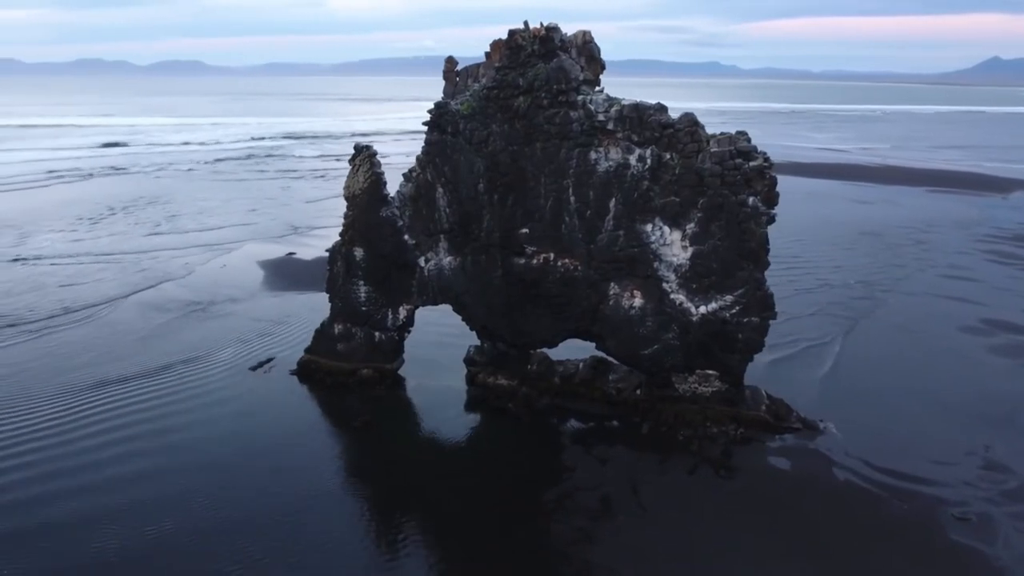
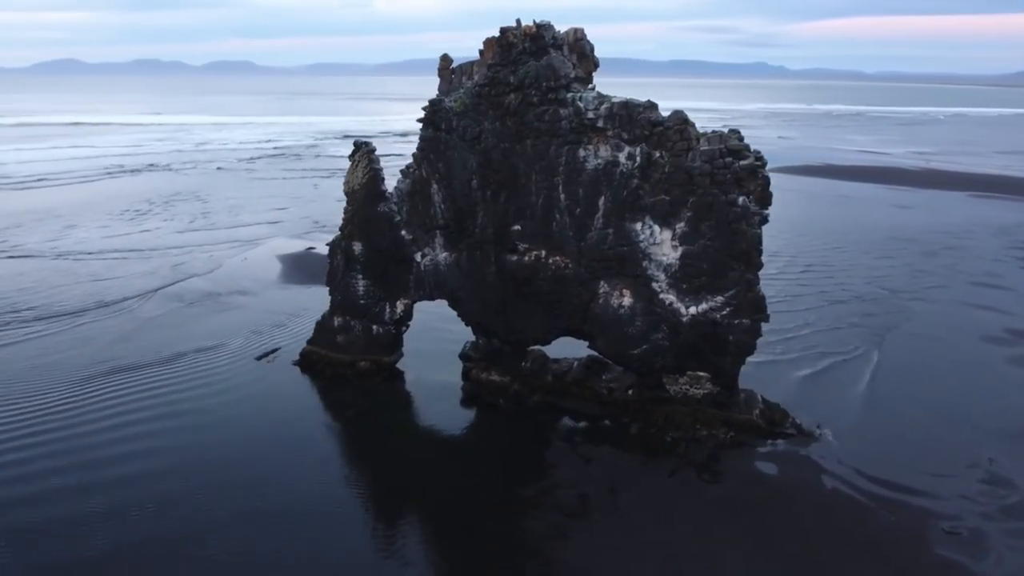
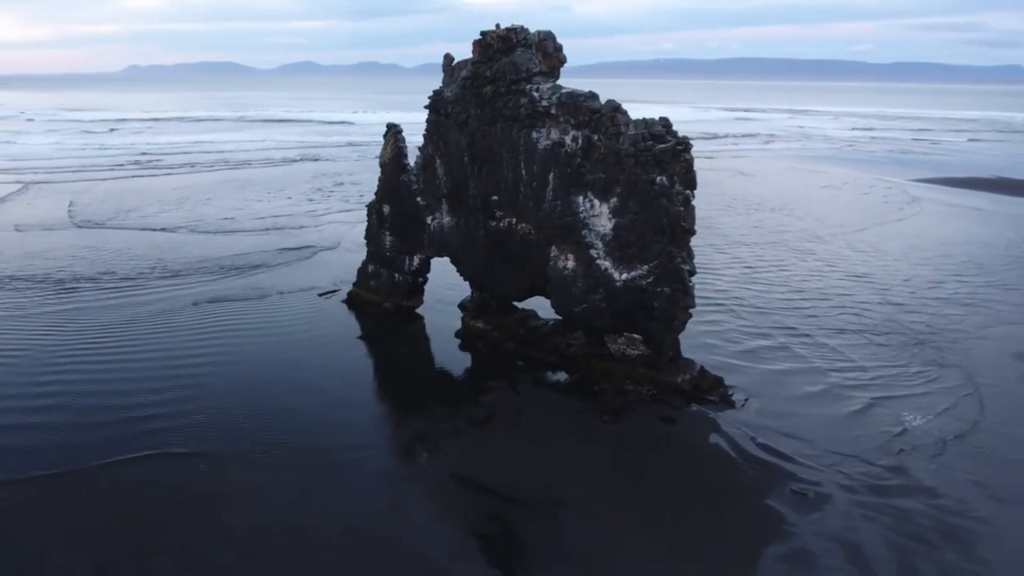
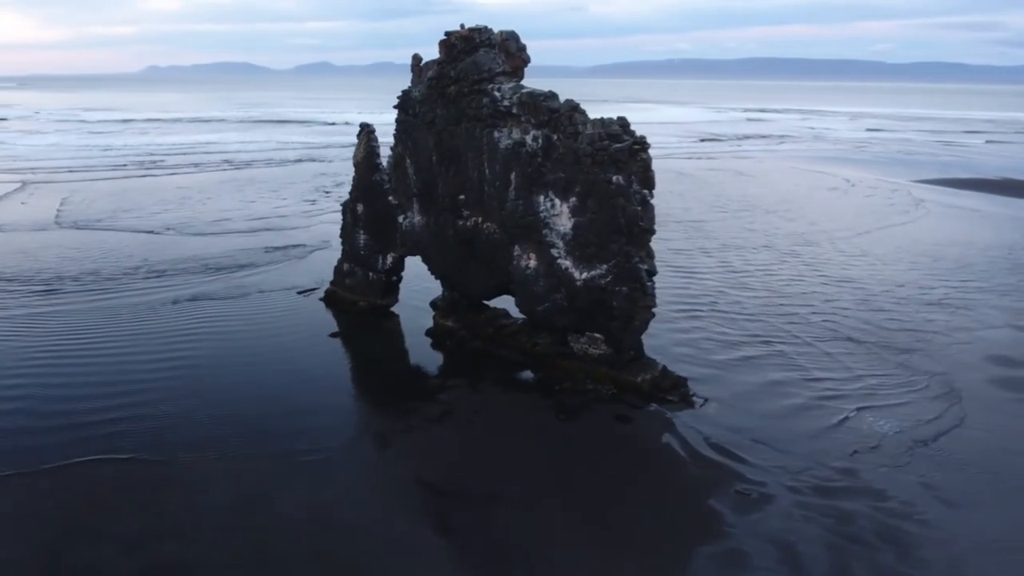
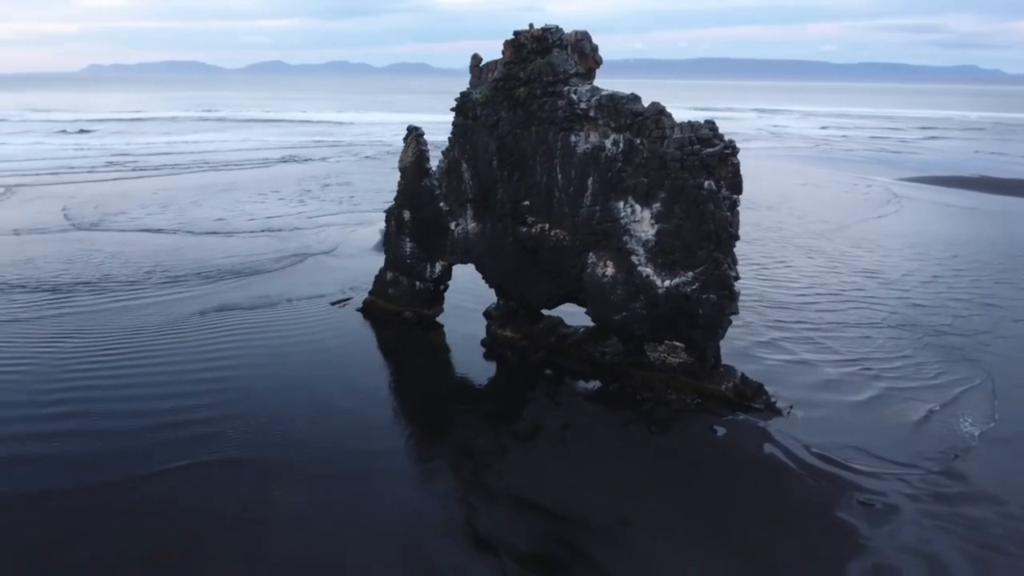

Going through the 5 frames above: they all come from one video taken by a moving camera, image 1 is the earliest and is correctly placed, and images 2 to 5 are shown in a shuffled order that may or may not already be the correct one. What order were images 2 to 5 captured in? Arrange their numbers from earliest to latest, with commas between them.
2, 5, 3, 4
